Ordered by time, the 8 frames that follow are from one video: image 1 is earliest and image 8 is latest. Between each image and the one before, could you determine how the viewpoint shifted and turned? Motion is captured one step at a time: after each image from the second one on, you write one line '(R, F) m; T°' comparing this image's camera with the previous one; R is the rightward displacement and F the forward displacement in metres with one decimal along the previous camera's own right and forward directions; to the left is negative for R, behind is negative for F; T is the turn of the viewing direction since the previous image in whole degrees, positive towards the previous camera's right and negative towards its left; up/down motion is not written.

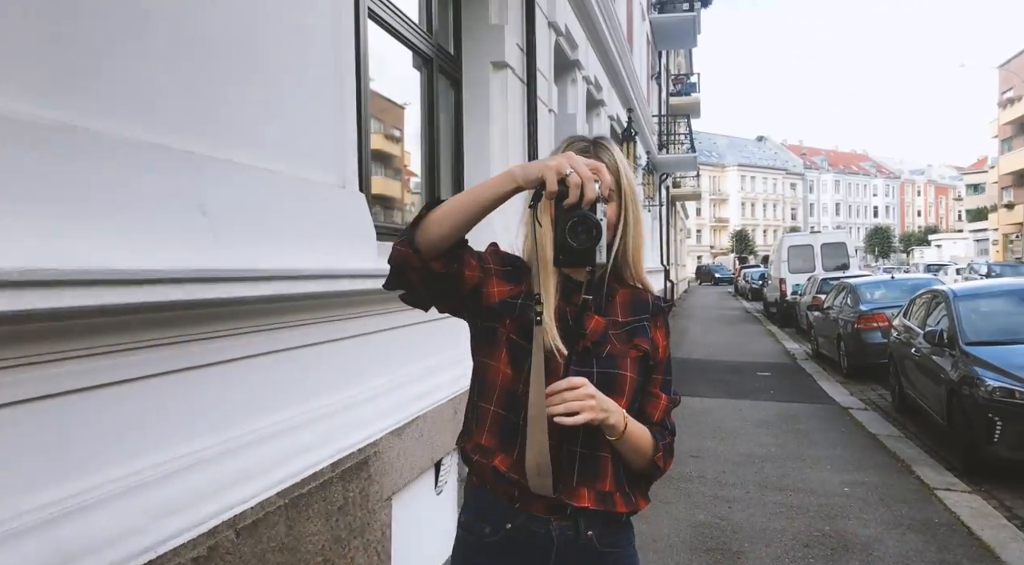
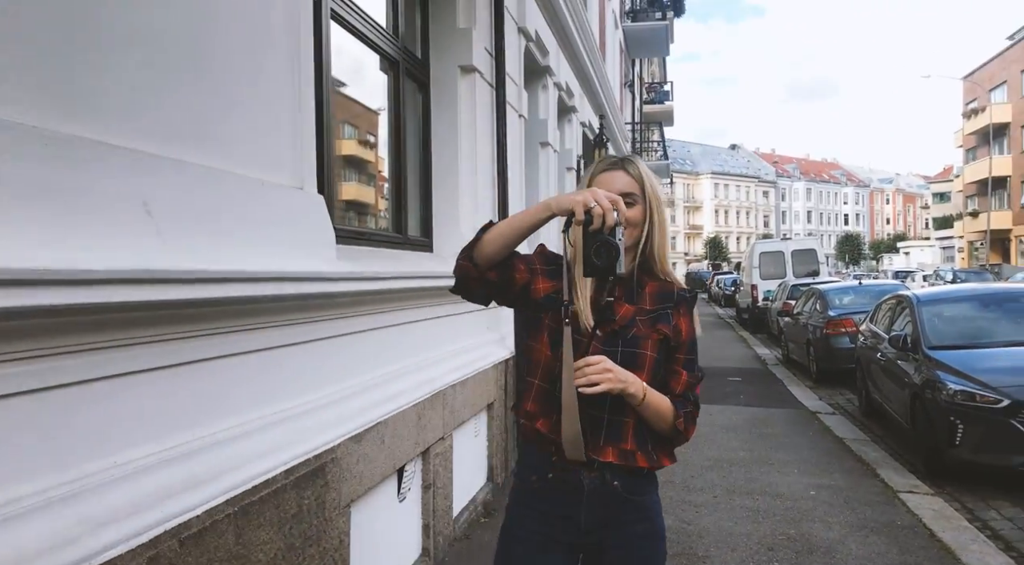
(+0.1, 0.0) m; +2°
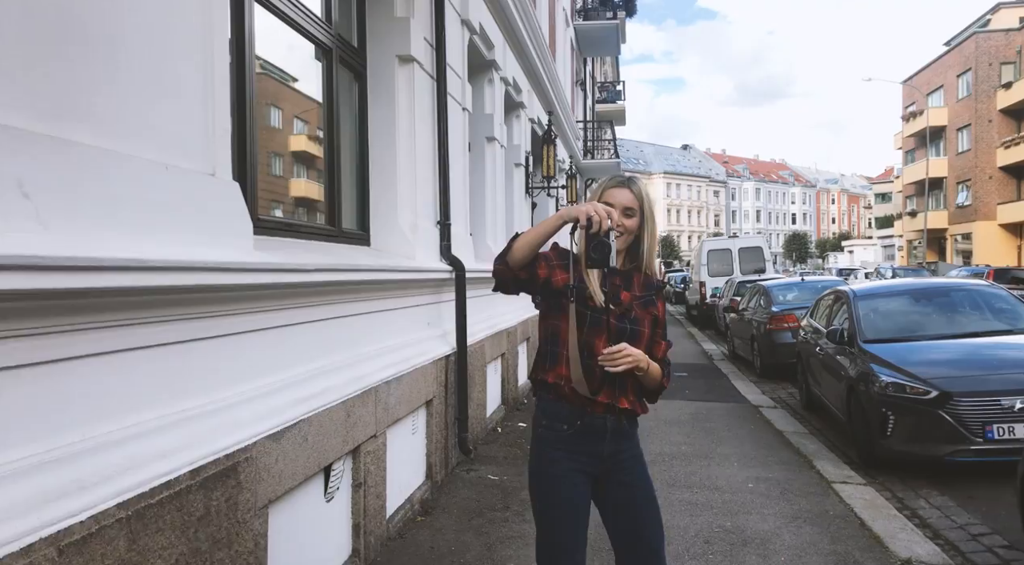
(+0.1, +0.1) m; +4°
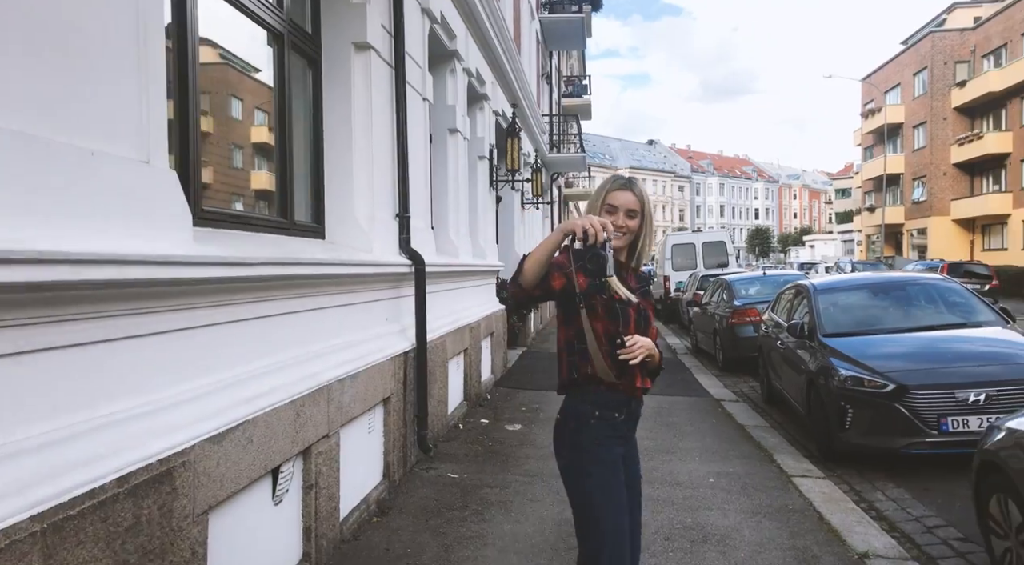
(+0.1, +0.1) m; +3°
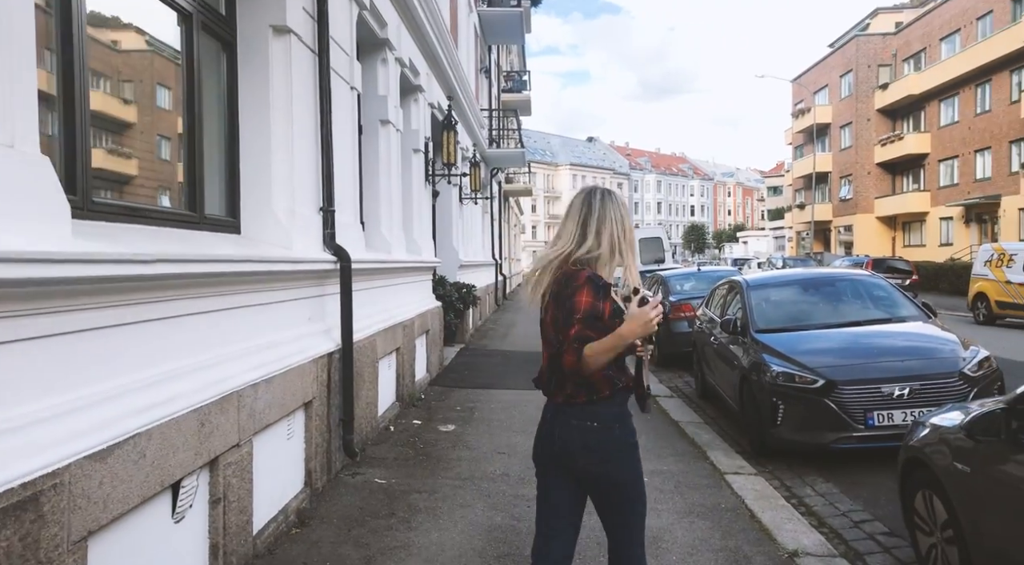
(+0.1, +0.2) m; +5°
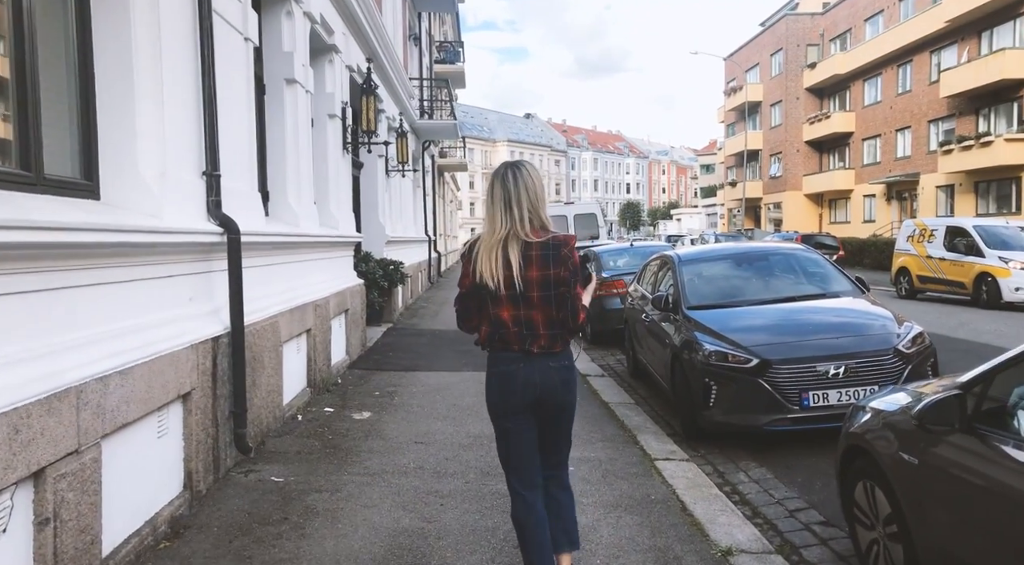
(+0.2, +0.5) m; +5°
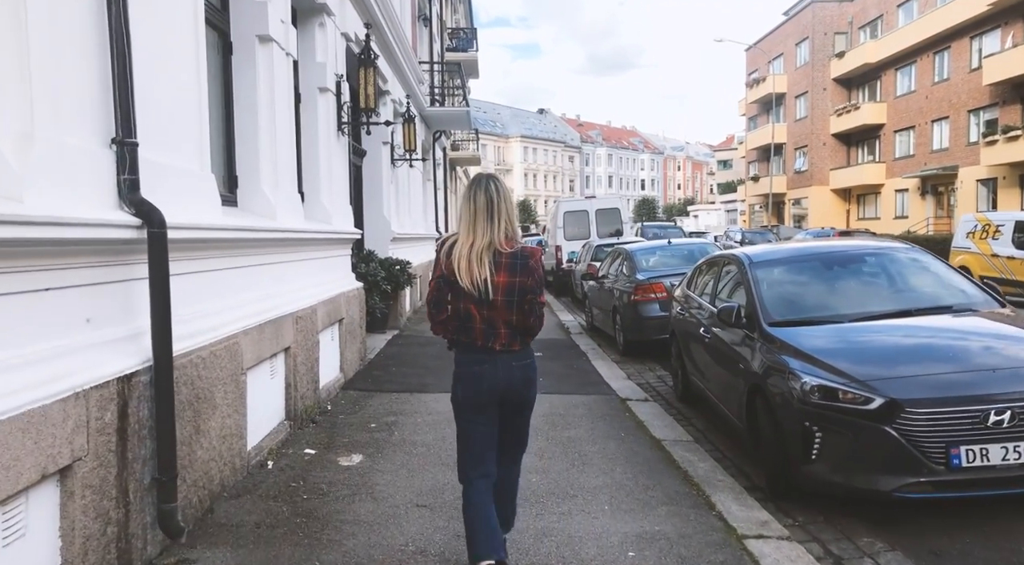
(-0.1, +1.4) m; -1°
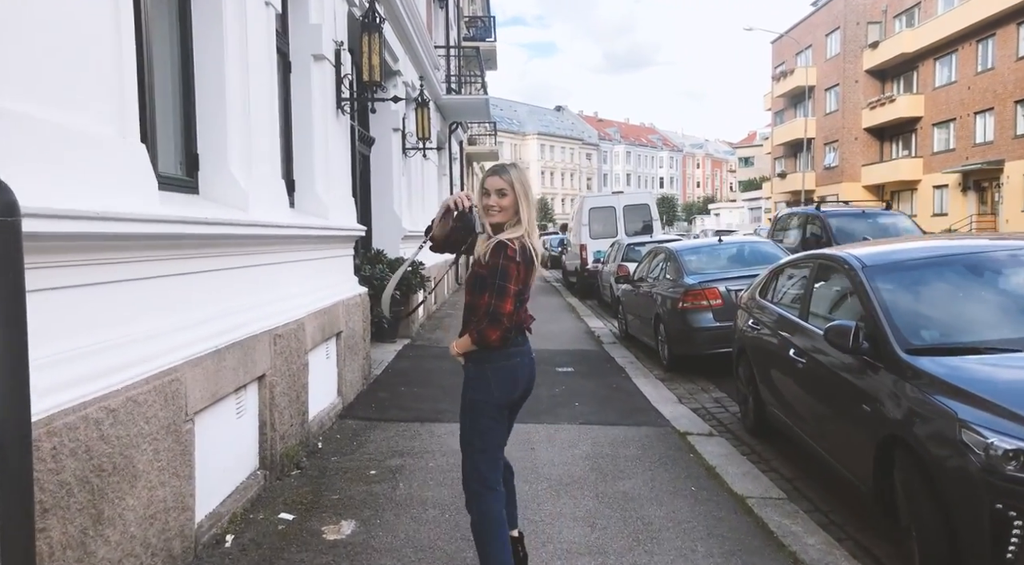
(-0.1, +1.3) m; -1°
